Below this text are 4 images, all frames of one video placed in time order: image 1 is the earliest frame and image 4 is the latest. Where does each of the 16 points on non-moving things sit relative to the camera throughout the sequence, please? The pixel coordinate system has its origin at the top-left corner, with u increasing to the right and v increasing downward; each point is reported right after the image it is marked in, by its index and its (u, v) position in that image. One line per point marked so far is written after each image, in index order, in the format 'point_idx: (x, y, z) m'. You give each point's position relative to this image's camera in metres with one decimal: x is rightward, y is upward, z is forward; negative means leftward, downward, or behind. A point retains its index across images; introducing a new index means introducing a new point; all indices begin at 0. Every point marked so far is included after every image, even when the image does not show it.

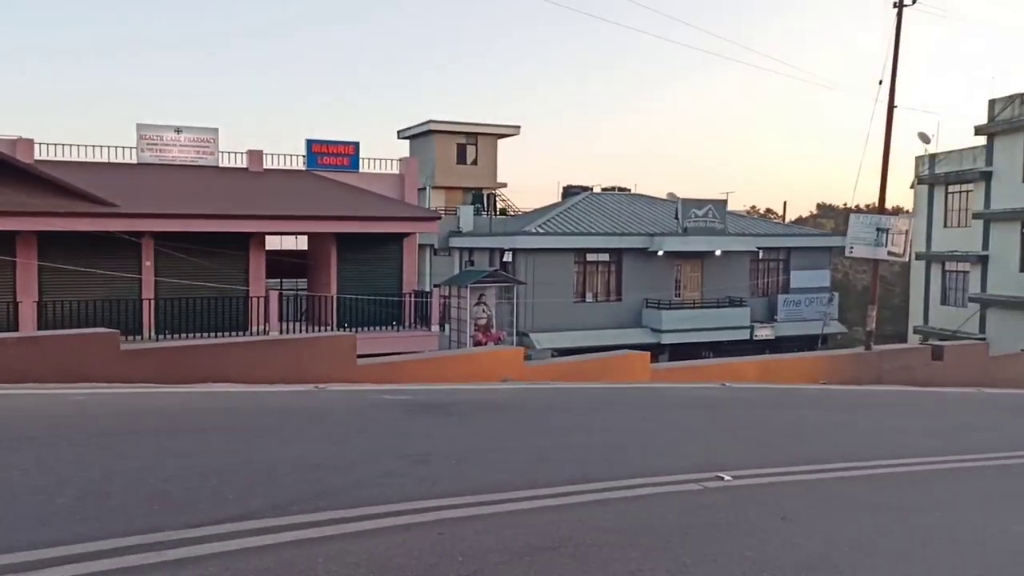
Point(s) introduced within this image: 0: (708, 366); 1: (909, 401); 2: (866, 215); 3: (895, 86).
0: (+3.1, -1.2, +14.2) m
1: (+5.0, -1.5, +11.8) m
2: (+6.8, +1.4, +17.7) m
3: (+7.6, +4.2, +18.3) m
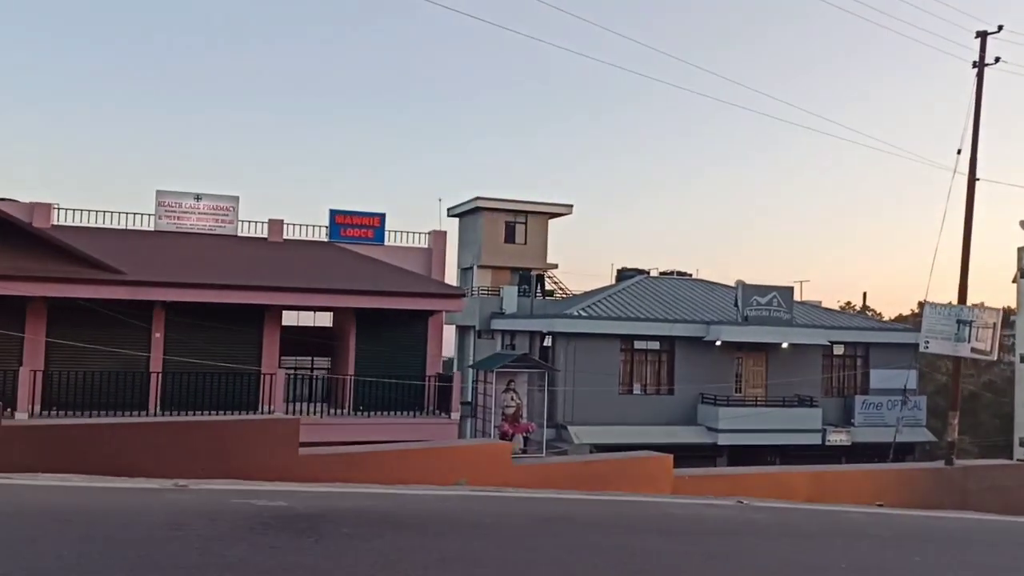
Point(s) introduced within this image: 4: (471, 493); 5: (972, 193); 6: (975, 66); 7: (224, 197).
0: (+3.0, -2.5, +11.9) m
1: (+4.7, -2.5, +9.3) m
2: (+7.2, -0.3, +15.2) m
3: (+8.1, +2.4, +16.0) m
4: (-0.4, -1.8, +7.9) m
5: (+8.1, +1.7, +16.3) m
6: (+8.1, +4.0, +16.0) m
7: (-6.2, +2.0, +19.6) m
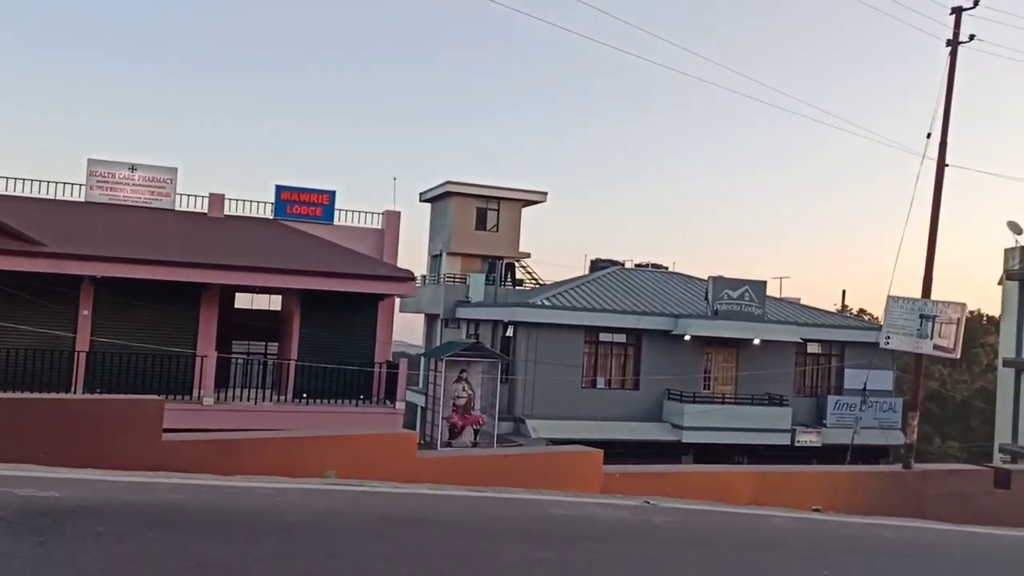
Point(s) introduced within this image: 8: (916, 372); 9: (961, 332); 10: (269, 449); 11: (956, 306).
0: (+2.0, -2.3, +11.0) m
1: (+3.7, -2.4, +8.4) m
2: (+6.2, -0.1, +14.3) m
3: (+7.2, +2.5, +15.0) m
4: (-1.4, -1.5, +7.0) m
5: (+7.2, +1.8, +15.3) m
6: (+7.2, +4.1, +15.1) m
7: (-7.1, +2.5, +18.7) m
8: (+7.3, -1.5, +16.4) m
9: (+6.8, -0.7, +13.9) m
10: (-2.4, -1.6, +9.1) m
11: (+6.7, -0.3, +13.9) m
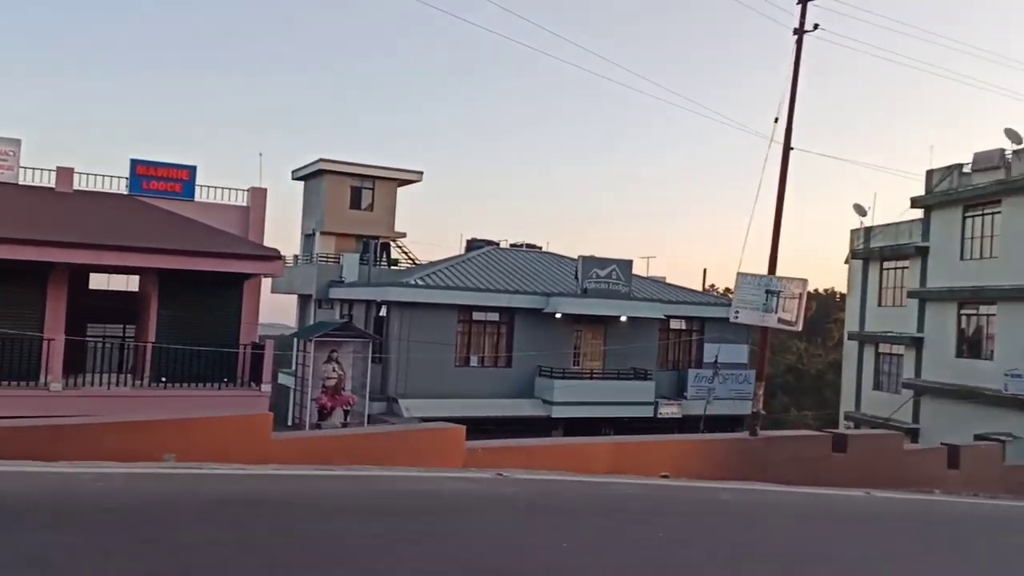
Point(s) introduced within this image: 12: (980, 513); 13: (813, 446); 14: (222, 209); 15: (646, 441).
0: (+0.3, -2.0, +11.4) m
1: (+2.3, -2.2, +9.0) m
2: (+4.0, +0.2, +15.1) m
3: (+4.9, +2.8, +15.9) m
4: (-2.6, -1.4, +7.0) m
5: (+4.9, +2.2, +16.2) m
6: (+5.0, +4.4, +15.9) m
7: (-9.7, +2.8, +17.8) m
8: (+4.9, -1.1, +17.4) m
9: (+4.7, -0.3, +14.8) m
10: (-3.8, -1.4, +8.9) m
11: (+4.6, +0.1, +14.8) m
12: (+5.9, -2.9, +11.6) m
13: (+4.4, -2.4, +13.5) m
14: (-6.0, +1.6, +19.0) m
15: (+1.8, -2.0, +12.1) m
